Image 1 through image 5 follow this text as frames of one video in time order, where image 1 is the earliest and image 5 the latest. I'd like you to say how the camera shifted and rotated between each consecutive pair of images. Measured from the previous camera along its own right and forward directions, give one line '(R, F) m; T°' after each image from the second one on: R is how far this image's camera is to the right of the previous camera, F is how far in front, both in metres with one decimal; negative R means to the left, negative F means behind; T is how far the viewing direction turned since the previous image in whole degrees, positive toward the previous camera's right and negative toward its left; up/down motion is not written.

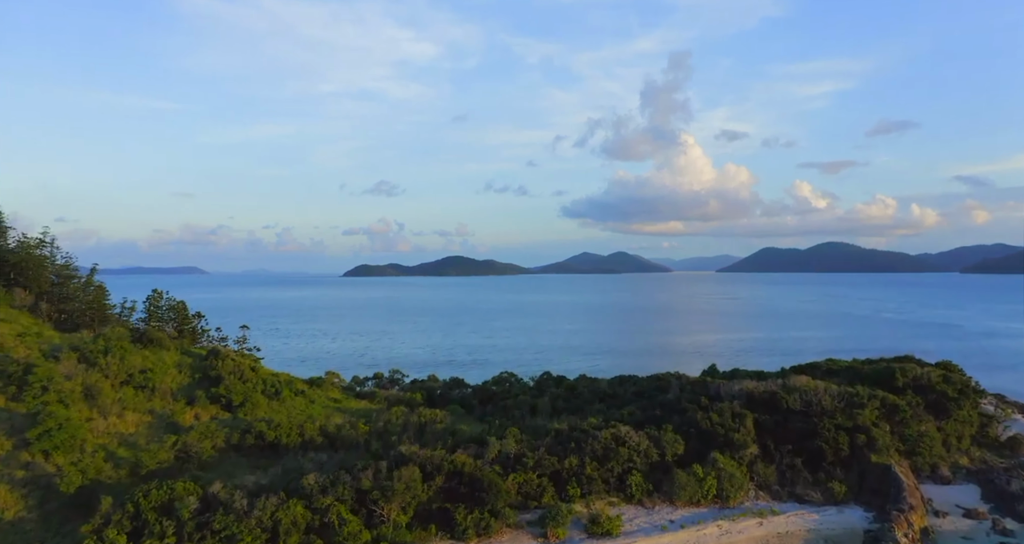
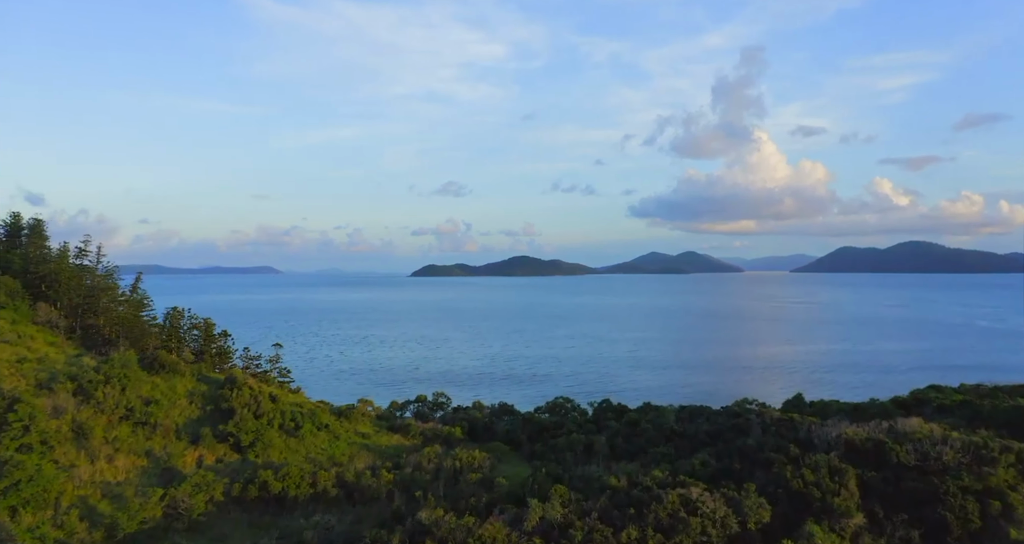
(+0.4, +3.1) m; -5°
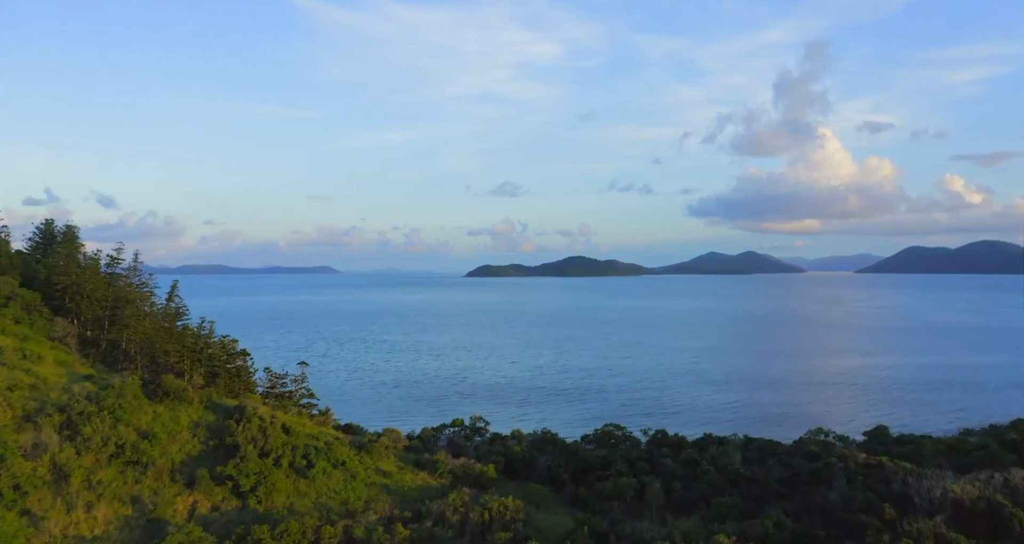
(+0.4, +2.6) m; -4°
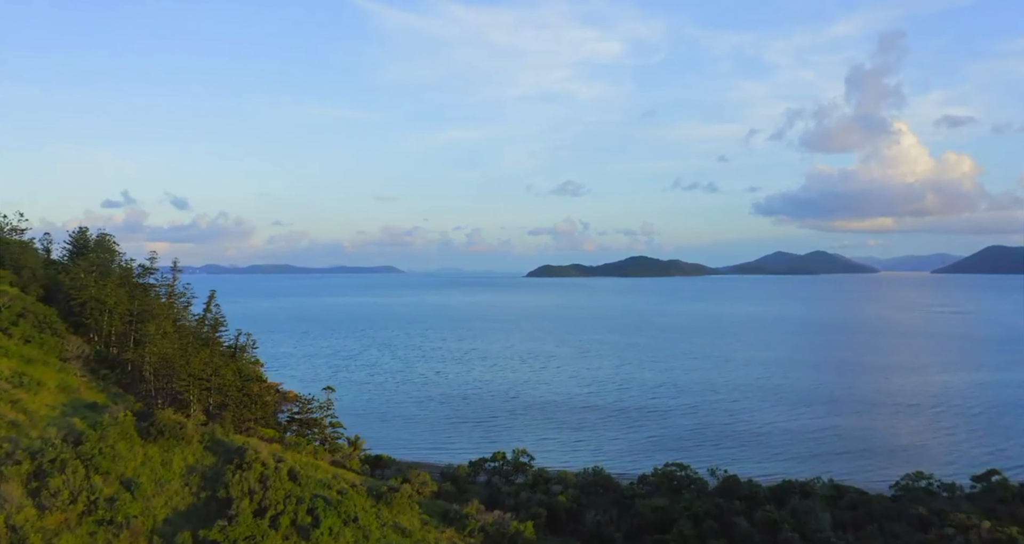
(+0.4, +2.9) m; -4°
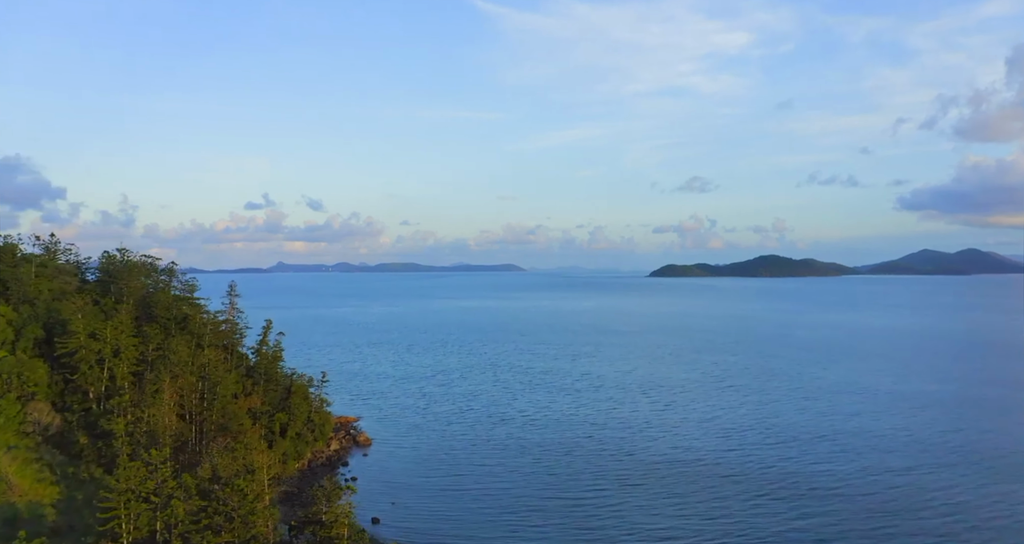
(+0.5, +7.5) m; -9°
